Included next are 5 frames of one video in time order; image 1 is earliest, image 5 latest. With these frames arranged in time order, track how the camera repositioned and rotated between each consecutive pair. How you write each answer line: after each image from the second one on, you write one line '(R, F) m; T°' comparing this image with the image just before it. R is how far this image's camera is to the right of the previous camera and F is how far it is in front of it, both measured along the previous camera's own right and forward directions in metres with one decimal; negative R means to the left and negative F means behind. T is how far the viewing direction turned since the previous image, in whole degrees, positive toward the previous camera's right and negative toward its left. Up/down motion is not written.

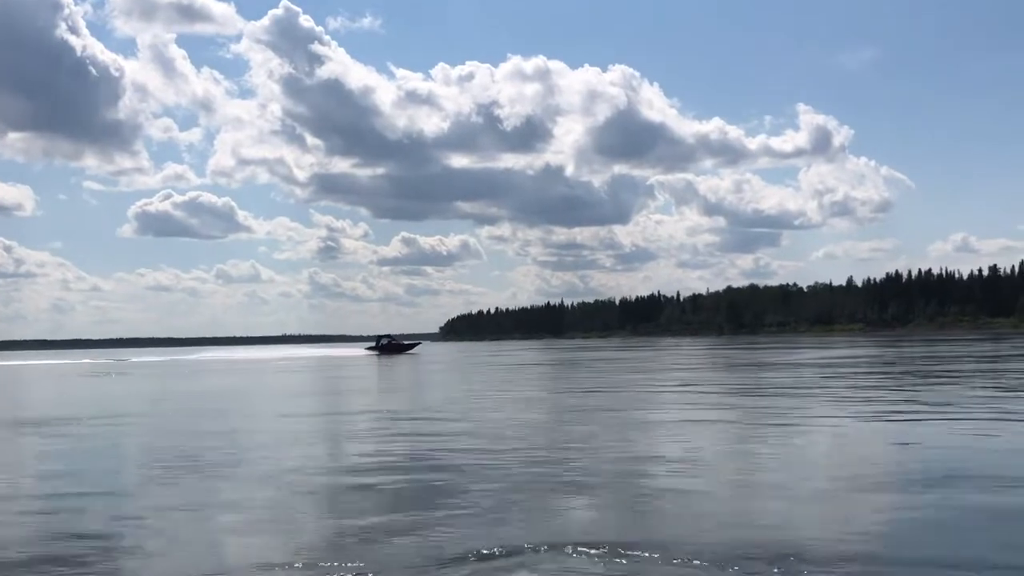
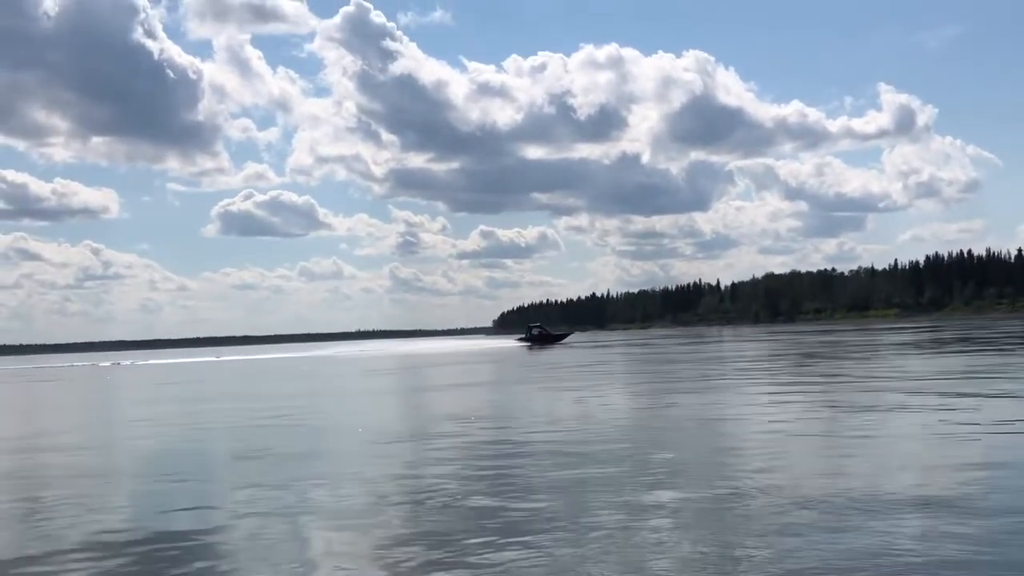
(+5.5, +1.1) m; -5°
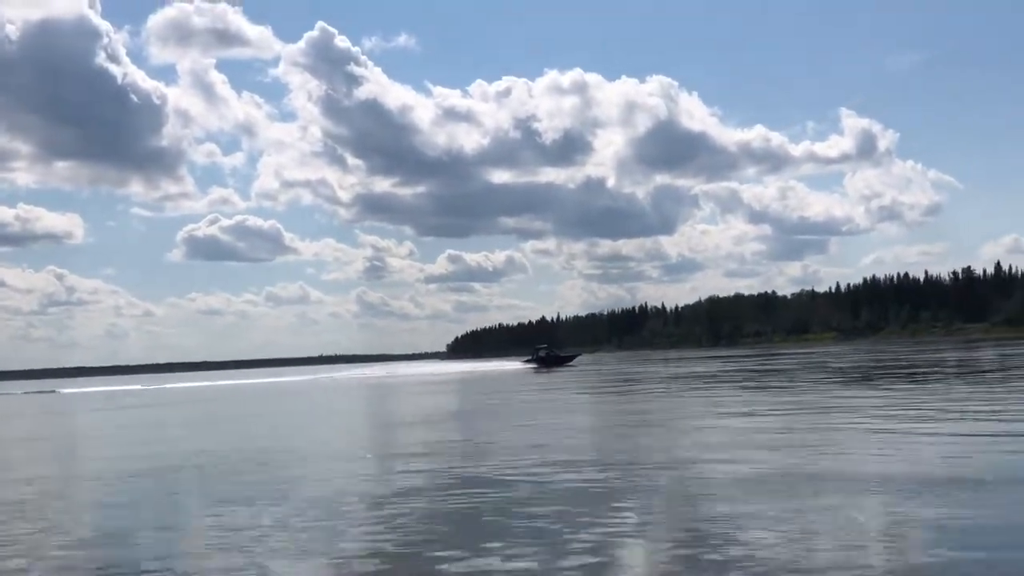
(+2.6, -0.1) m; +1°
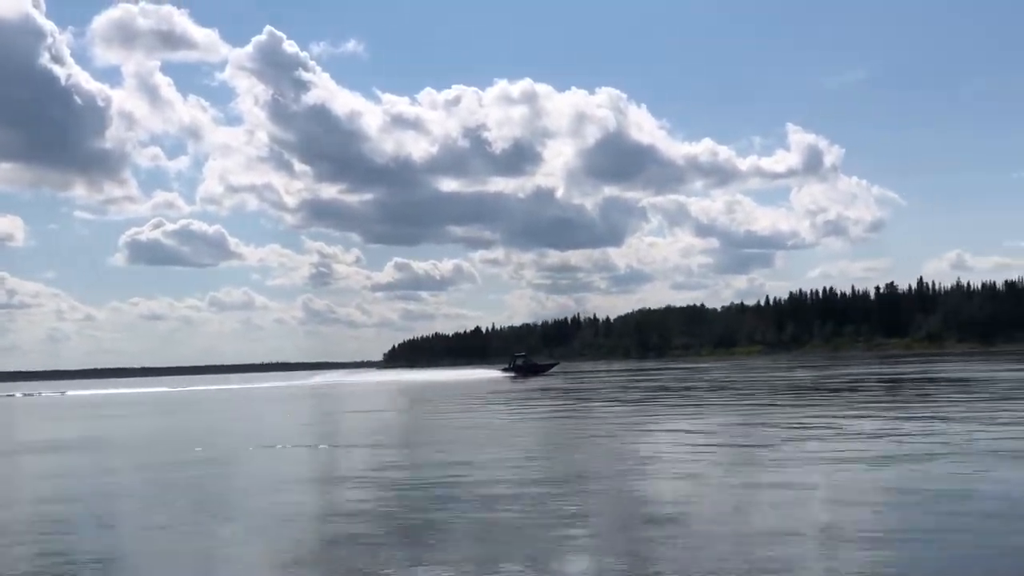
(+2.1, +0.7) m; +2°
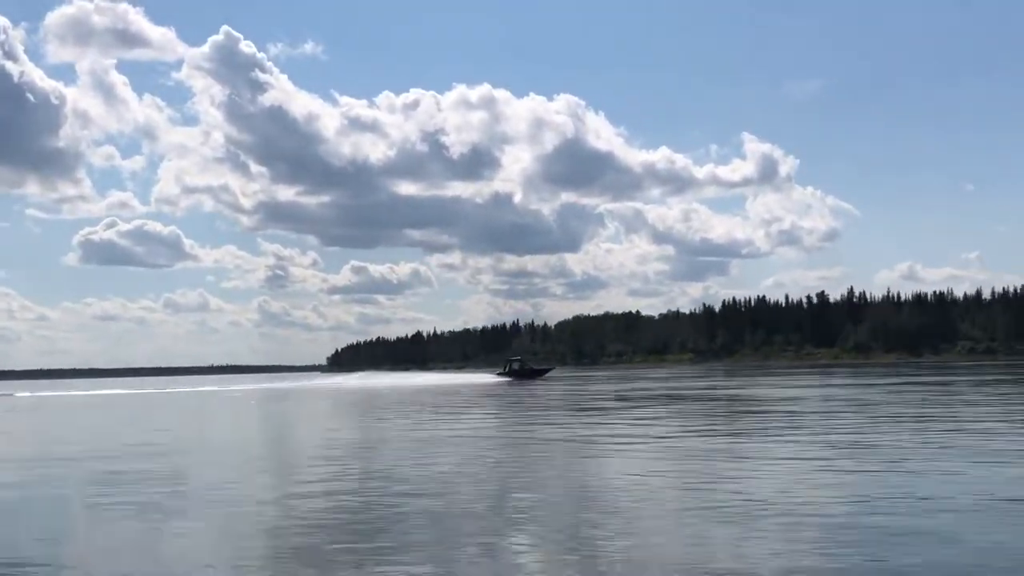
(+2.3, +0.3) m; +1°
